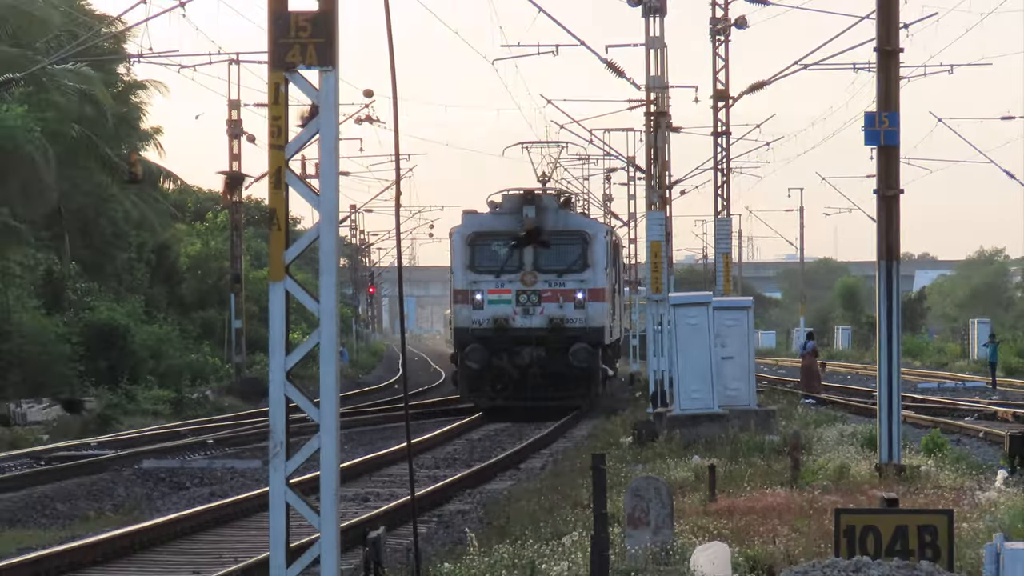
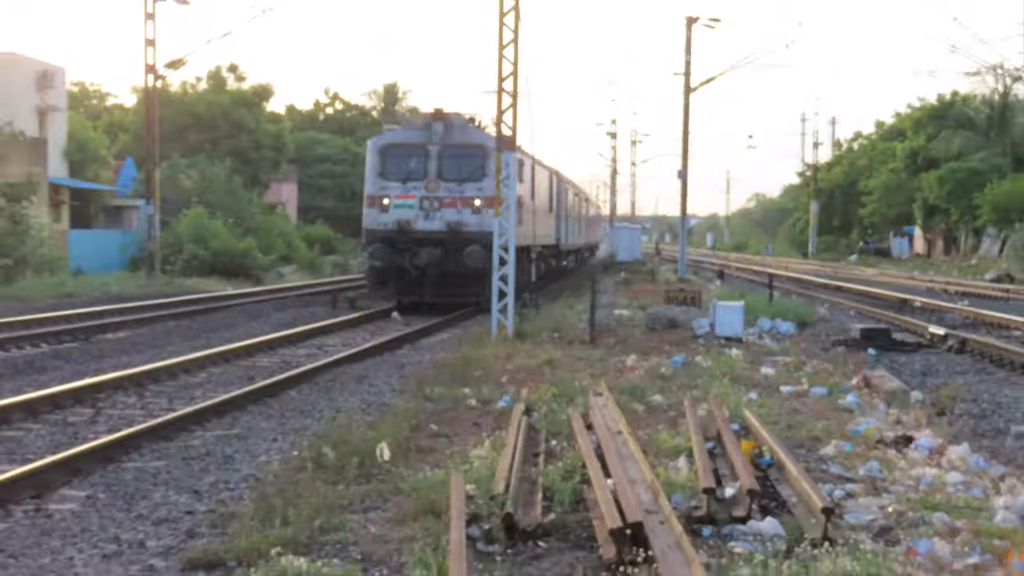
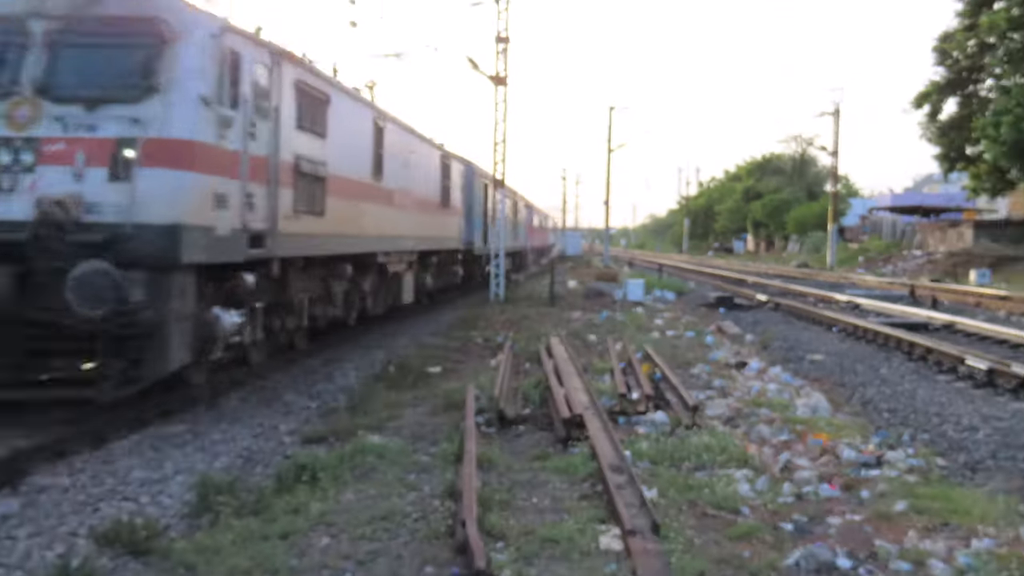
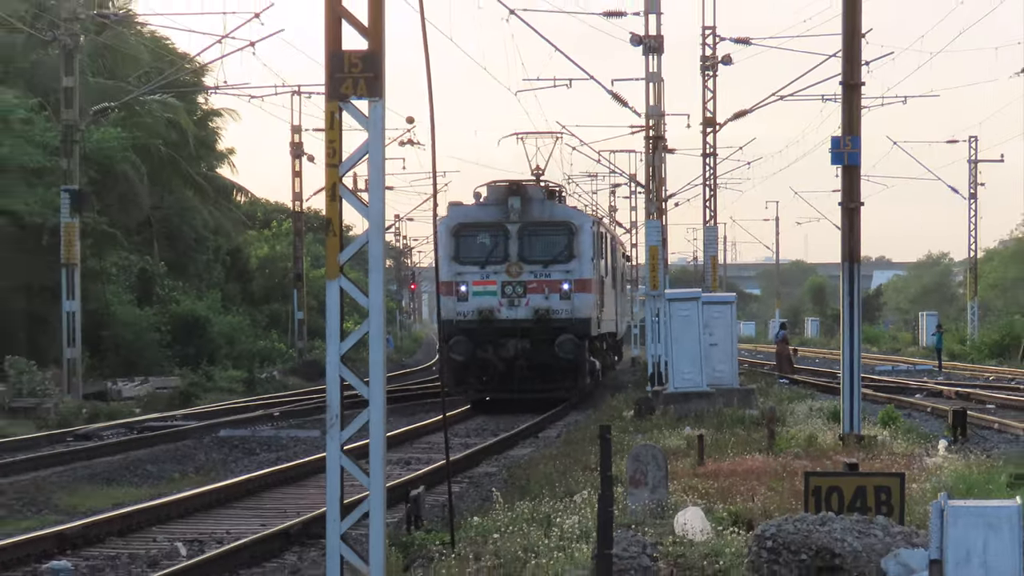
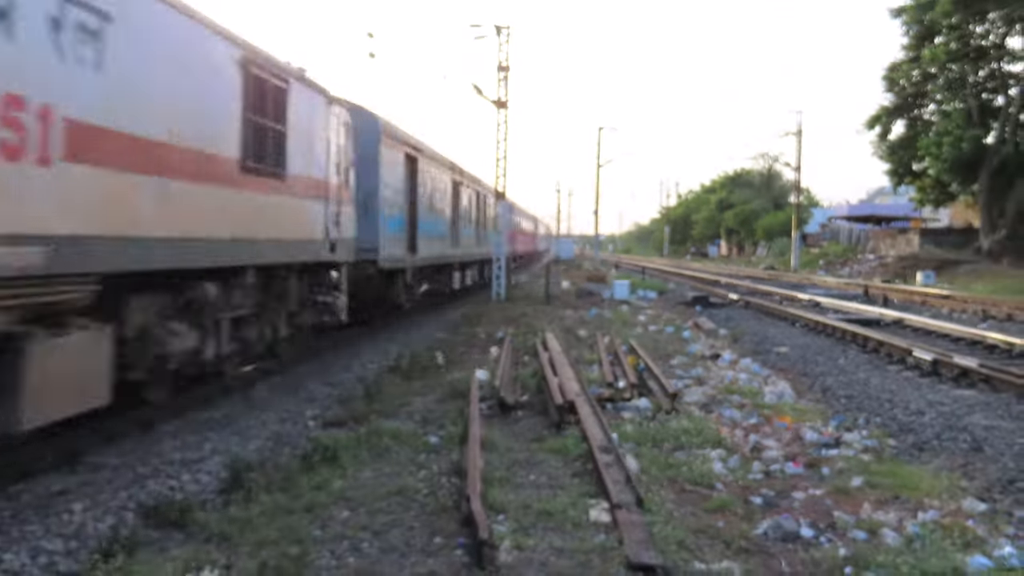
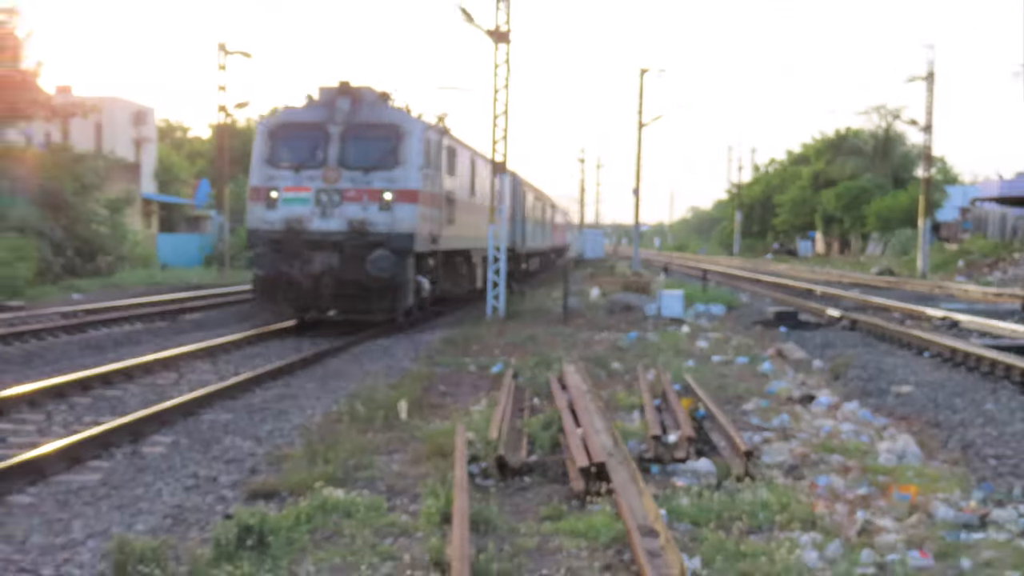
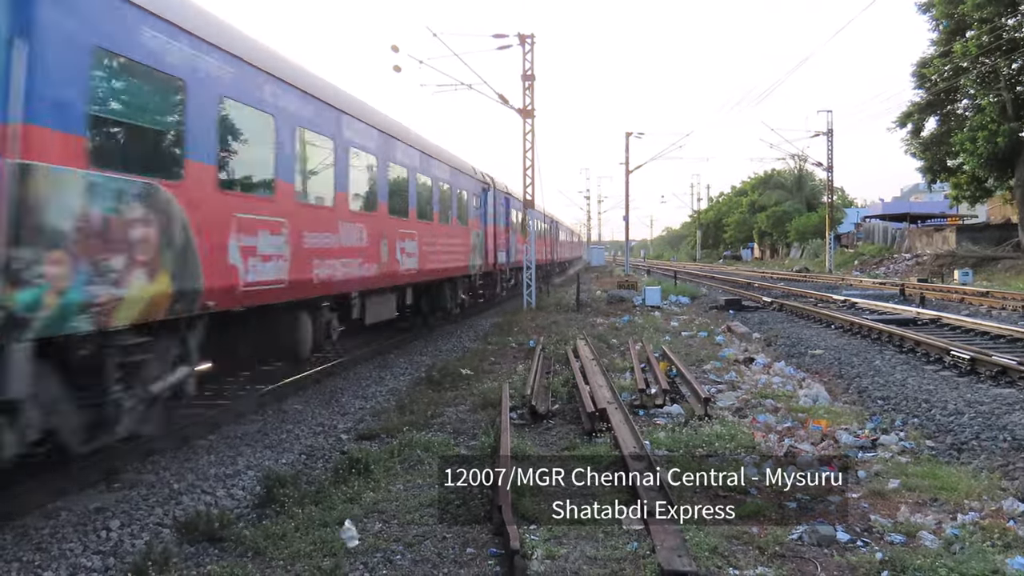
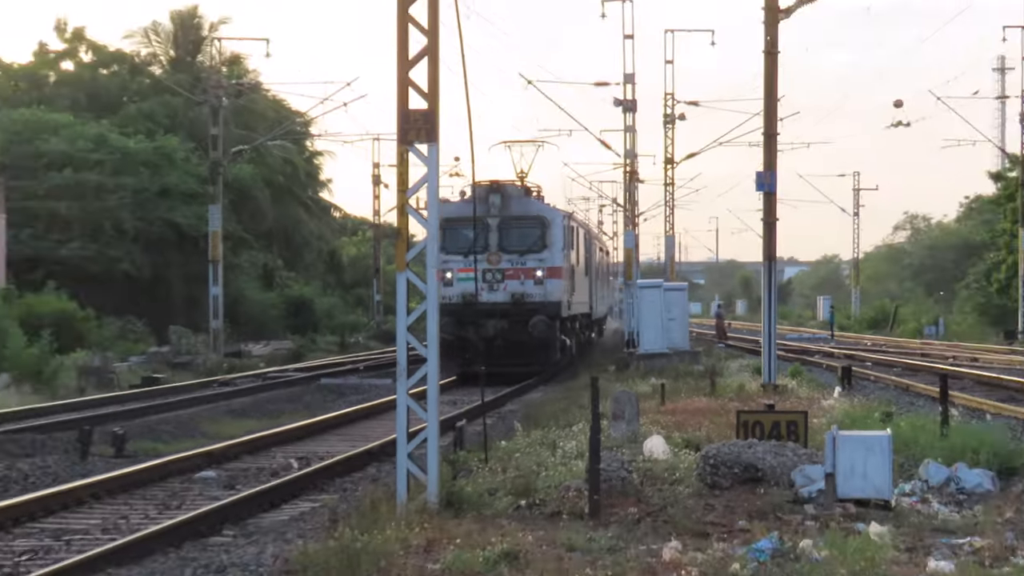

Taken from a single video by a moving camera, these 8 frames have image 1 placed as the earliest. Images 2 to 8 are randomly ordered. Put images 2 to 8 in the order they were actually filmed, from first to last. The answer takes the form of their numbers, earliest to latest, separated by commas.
4, 8, 2, 6, 3, 5, 7
